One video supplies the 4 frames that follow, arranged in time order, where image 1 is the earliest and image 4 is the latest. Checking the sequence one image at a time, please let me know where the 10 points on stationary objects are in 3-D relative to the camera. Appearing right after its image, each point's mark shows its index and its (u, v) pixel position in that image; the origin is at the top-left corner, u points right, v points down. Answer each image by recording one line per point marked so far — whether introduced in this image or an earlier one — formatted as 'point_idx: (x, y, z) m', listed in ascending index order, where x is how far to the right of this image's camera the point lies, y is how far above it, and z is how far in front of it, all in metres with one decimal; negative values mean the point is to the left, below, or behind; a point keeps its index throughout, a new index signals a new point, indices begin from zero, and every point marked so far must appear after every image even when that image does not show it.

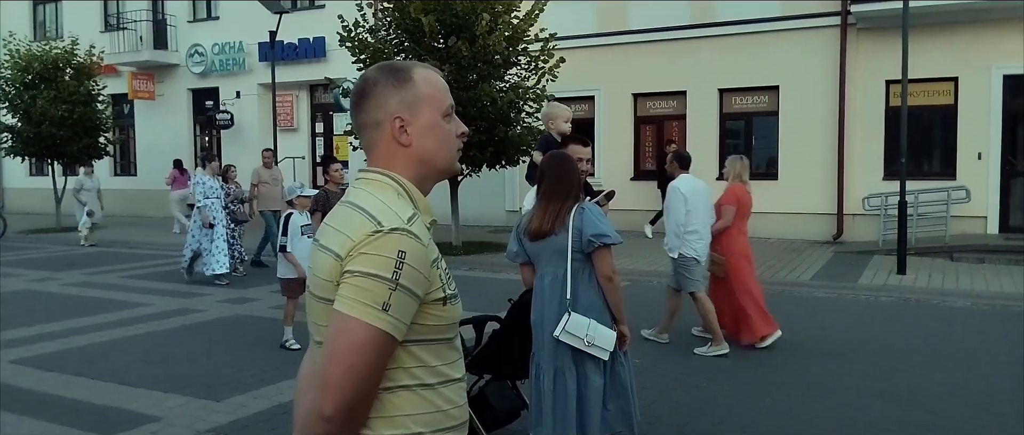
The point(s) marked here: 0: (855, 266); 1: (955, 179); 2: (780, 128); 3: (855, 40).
0: (+4.9, -0.7, +11.4) m
1: (+7.1, +0.6, +13.1) m
2: (+4.7, +1.6, +14.1) m
3: (+5.7, +2.9, +13.4) m
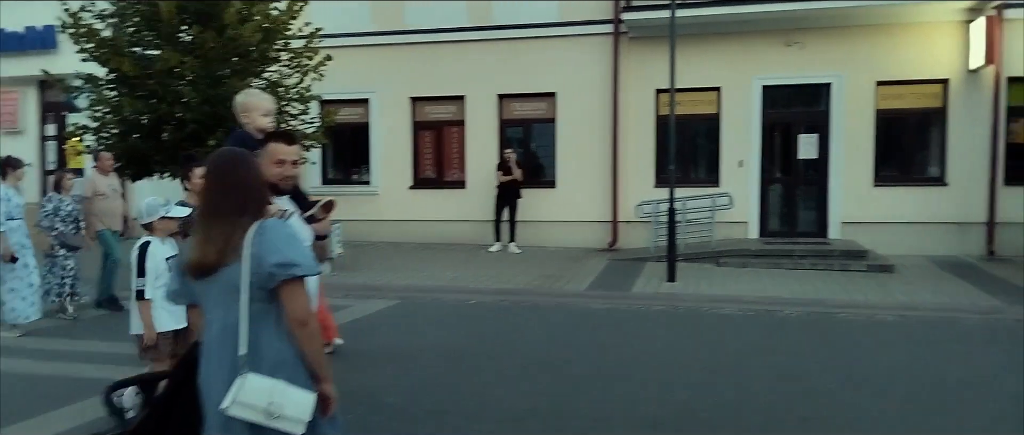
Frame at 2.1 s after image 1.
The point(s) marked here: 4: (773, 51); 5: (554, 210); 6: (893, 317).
0: (+1.7, -0.8, +11.3) m
1: (+3.4, +0.5, +13.5) m
2: (+0.8, +1.4, +13.9) m
3: (+1.9, +2.8, +13.4) m
4: (+4.1, +2.7, +13.1) m
5: (+0.7, +0.1, +13.9) m
6: (+4.1, -1.1, +8.8) m
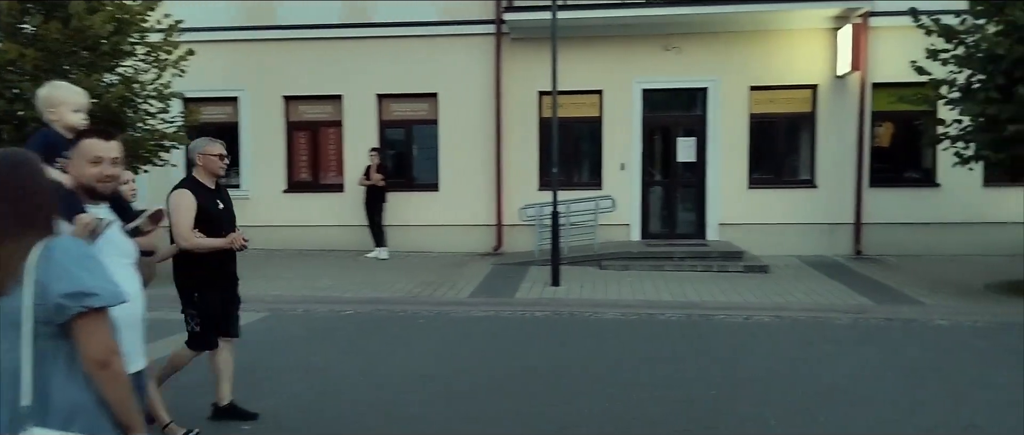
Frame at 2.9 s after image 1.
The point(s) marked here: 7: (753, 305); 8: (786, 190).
0: (0.0, -0.8, +11.1) m
1: (+1.5, +0.5, +13.5) m
2: (-1.2, +1.4, +13.5) m
3: (0.0, +2.8, +13.2) m
4: (+2.2, +2.6, +13.2) m
5: (-1.3, +0.1, +13.6) m
6: (+2.9, -1.1, +8.9) m
7: (+2.8, -1.0, +9.5) m
8: (+4.5, +0.5, +13.2) m
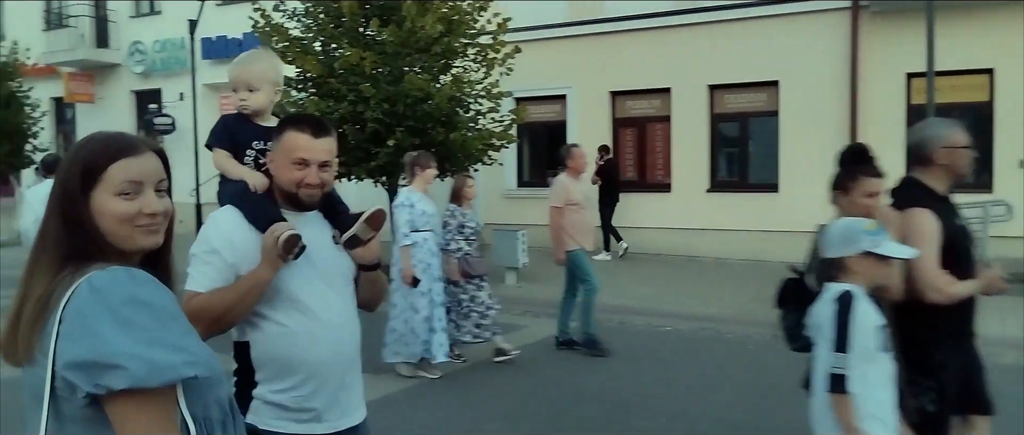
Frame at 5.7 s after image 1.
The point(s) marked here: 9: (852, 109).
0: (+4.1, -0.9, +9.2) m
1: (+6.4, +0.4, +10.8) m
2: (+3.9, +1.3, +11.9) m
3: (+4.9, +2.7, +11.1) m
4: (+7.0, +2.5, +10.2) m
5: (+3.9, 0.0, +11.9) m
6: (+5.8, -1.3, +6.1) m
7: (+6.0, -1.2, +6.6) m
8: (+9.0, +0.3, +9.3) m
9: (+4.7, +1.5, +11.2) m
